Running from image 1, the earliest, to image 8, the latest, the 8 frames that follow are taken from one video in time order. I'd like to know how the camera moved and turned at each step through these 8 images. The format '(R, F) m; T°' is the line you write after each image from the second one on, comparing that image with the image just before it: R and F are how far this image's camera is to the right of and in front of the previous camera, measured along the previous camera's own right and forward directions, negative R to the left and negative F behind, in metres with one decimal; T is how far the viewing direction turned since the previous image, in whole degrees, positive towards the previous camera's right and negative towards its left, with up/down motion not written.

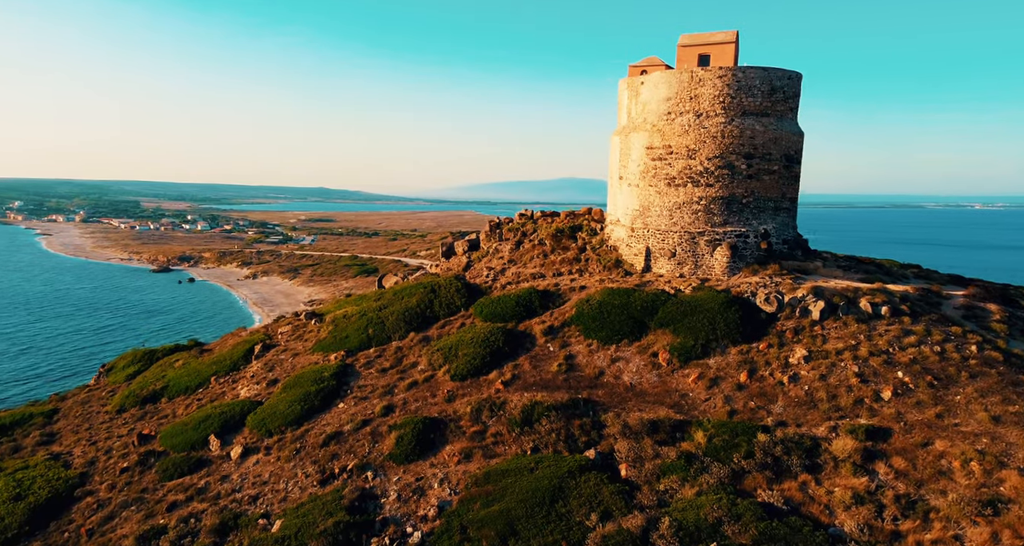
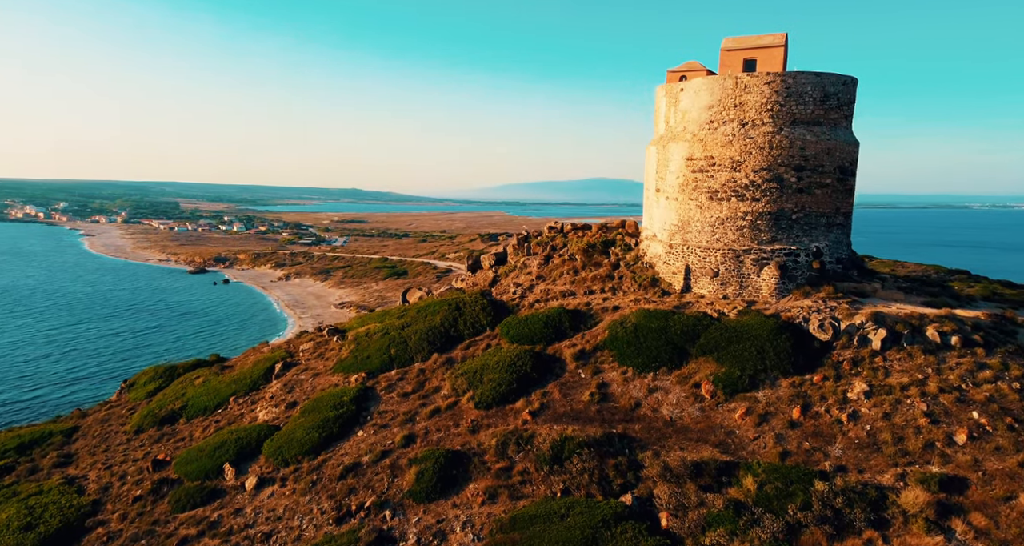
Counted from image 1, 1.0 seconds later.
(0.0, +1.7) m; -3°
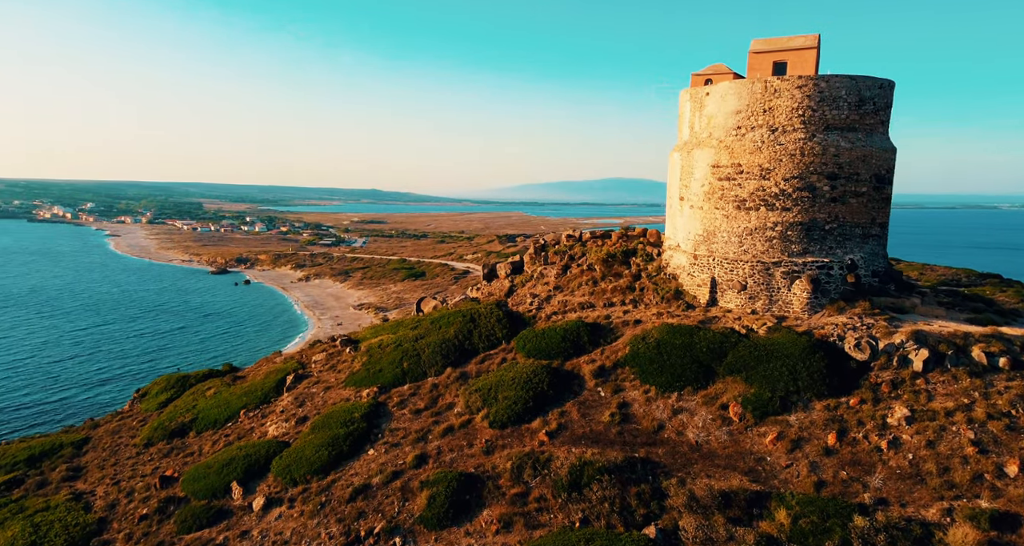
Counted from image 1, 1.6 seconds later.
(0.0, +1.1) m; -2°
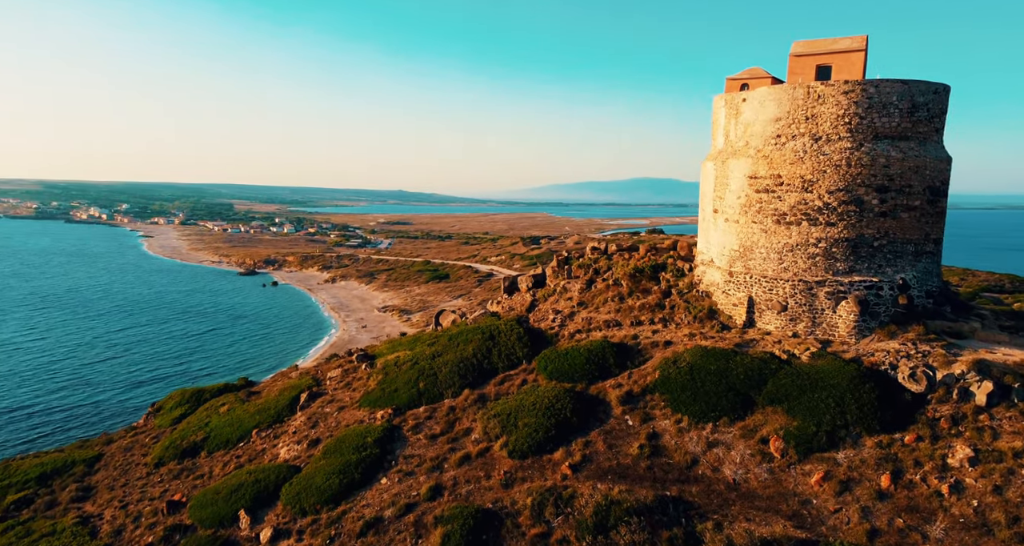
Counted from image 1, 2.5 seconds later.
(+0.1, +1.5) m; -2°
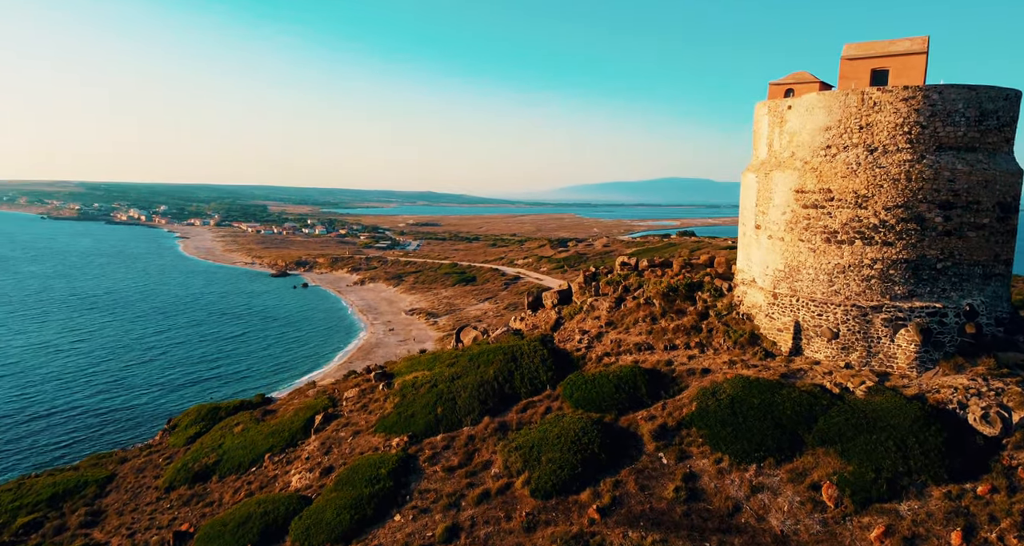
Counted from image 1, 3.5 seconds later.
(+0.1, +1.7) m; -2°
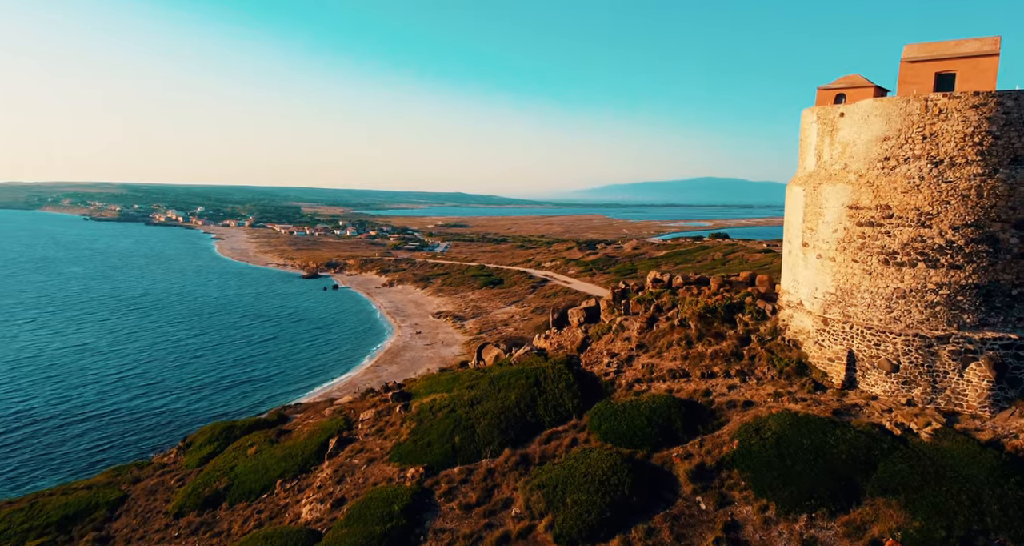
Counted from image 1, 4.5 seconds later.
(+0.1, +1.7) m; -2°
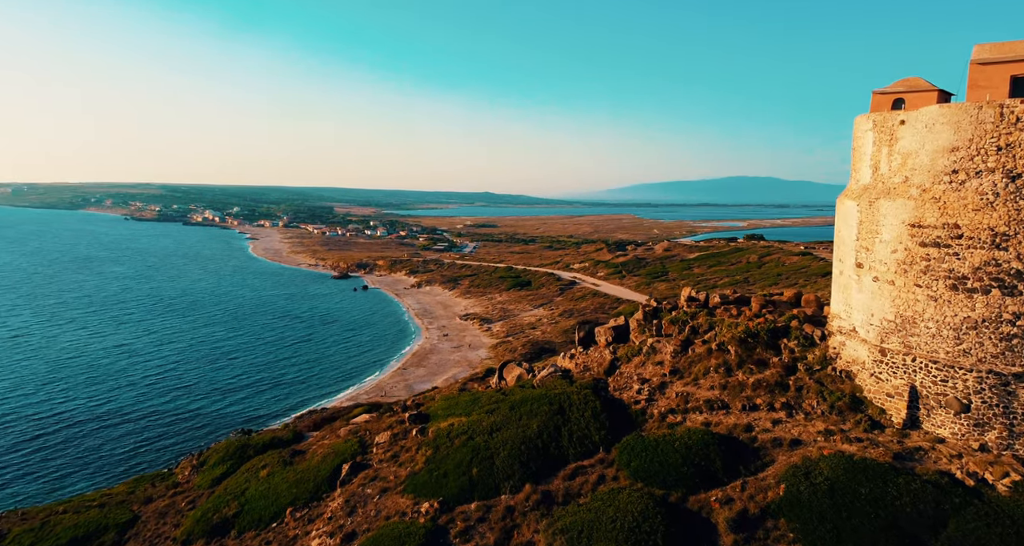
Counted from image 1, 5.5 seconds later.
(+0.2, +1.8) m; -3°
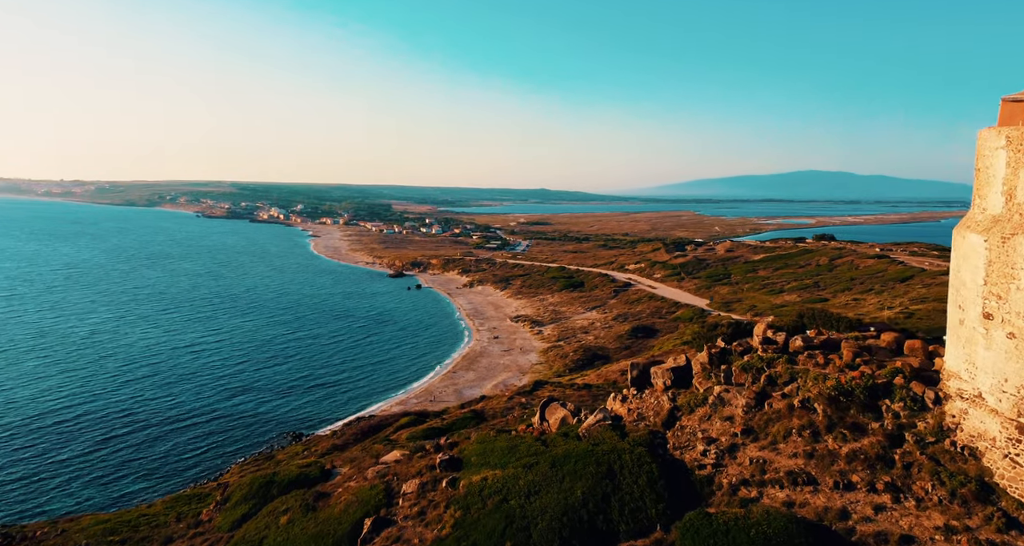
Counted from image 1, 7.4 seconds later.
(+0.3, +3.3) m; -5°
